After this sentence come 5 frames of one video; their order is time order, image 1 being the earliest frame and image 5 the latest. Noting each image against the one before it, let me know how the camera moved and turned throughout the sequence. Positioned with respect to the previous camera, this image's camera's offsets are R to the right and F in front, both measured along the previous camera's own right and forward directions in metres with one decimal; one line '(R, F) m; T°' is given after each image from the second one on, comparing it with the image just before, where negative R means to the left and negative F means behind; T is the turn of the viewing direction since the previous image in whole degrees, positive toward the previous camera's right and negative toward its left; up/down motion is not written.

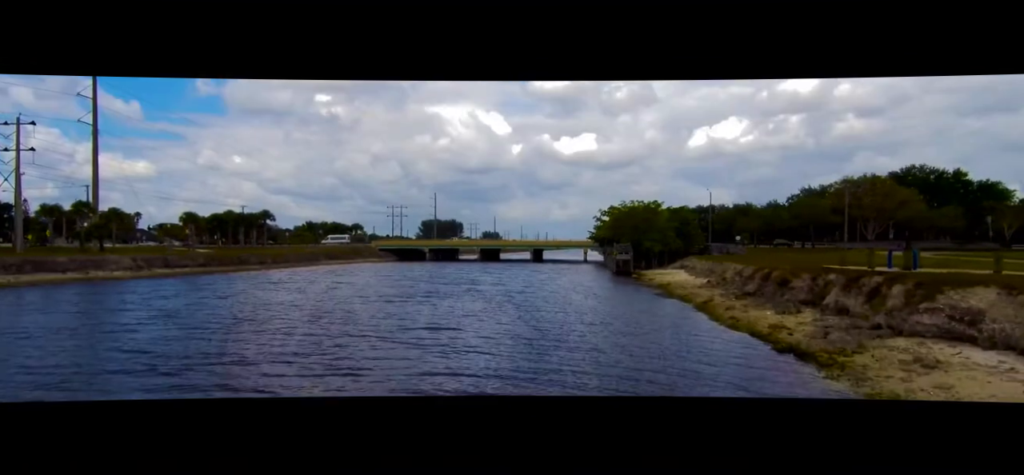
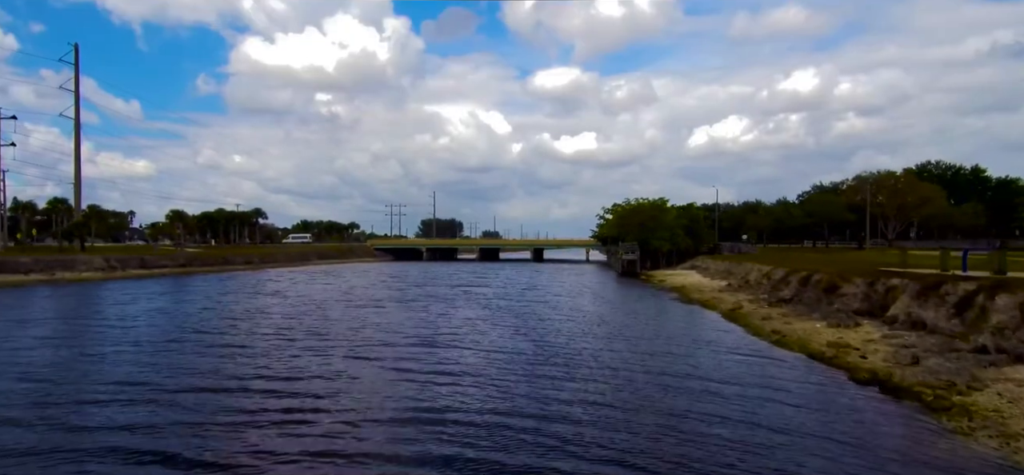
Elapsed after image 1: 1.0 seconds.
(0.0, +5.1) m; 0°
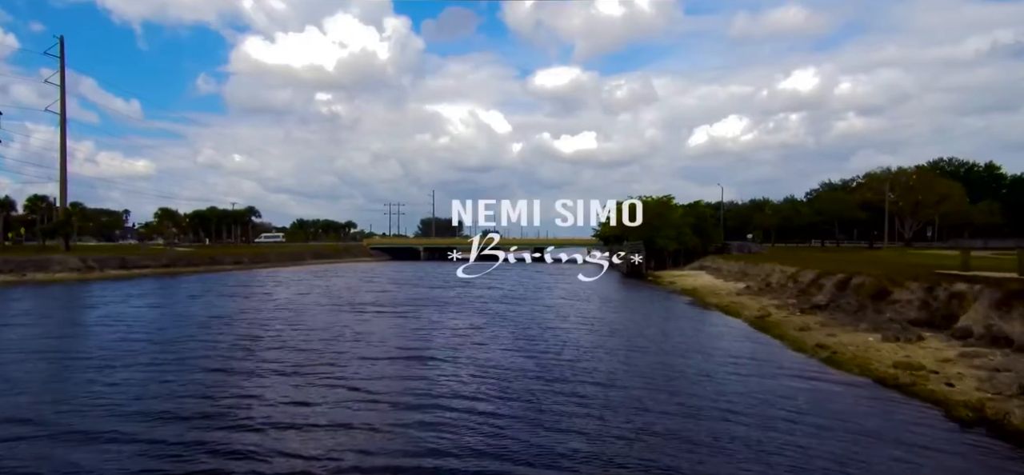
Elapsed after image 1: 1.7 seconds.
(+0.1, +3.8) m; 0°
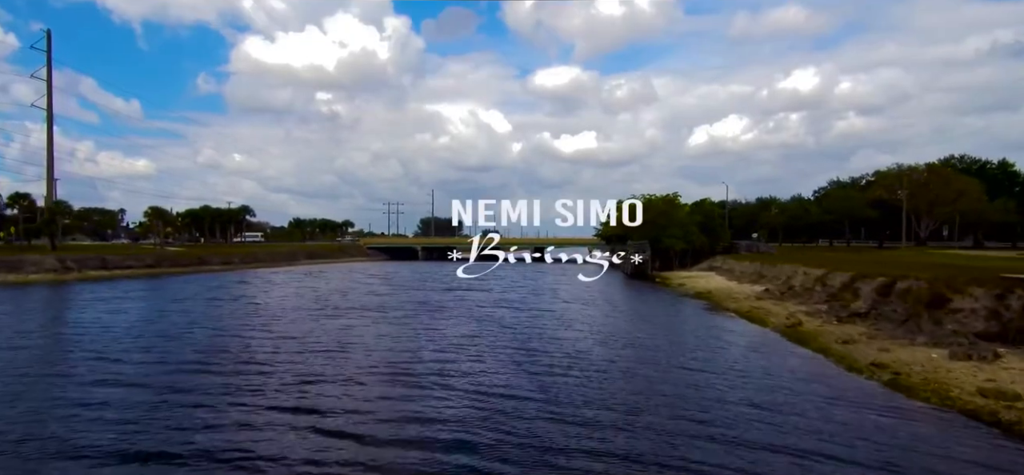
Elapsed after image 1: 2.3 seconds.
(0.0, +3.3) m; 0°
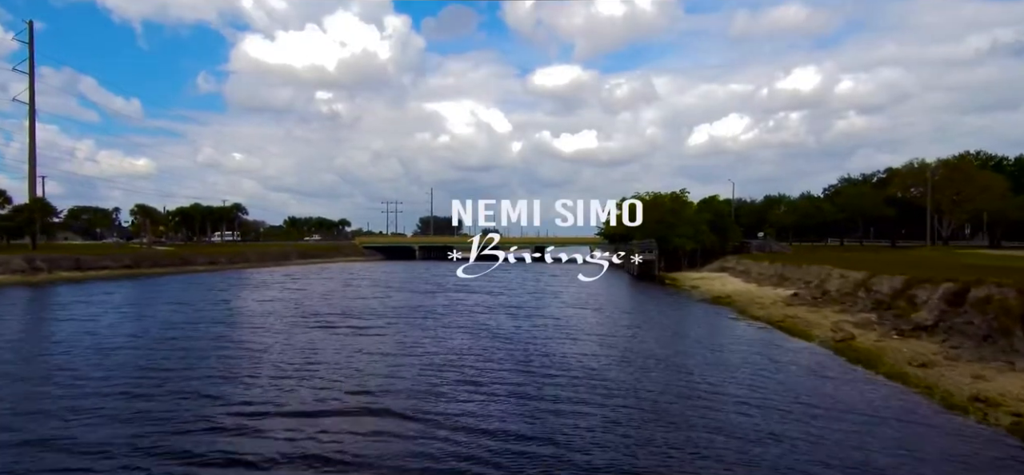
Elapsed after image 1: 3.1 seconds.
(+0.1, +4.2) m; 0°
